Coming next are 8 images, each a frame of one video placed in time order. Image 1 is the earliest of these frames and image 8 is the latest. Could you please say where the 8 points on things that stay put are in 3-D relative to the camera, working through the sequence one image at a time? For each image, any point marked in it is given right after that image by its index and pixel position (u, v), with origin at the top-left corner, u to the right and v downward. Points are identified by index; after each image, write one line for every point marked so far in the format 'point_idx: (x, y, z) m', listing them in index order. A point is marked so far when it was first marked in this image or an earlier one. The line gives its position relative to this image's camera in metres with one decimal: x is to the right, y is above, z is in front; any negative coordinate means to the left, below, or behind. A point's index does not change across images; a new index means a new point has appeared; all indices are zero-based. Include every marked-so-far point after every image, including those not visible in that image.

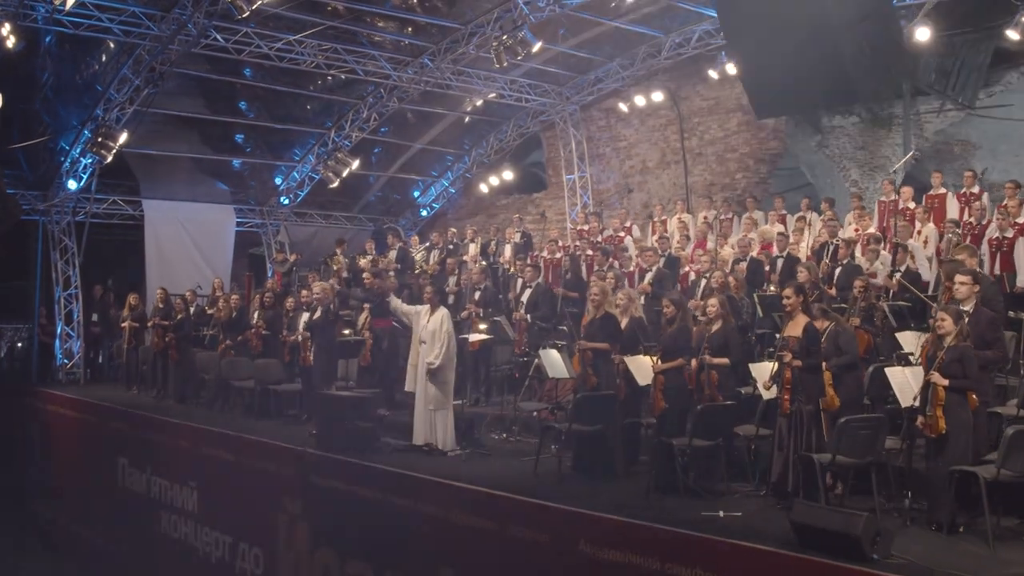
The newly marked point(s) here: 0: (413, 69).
0: (-1.4, +3.2, +17.7) m
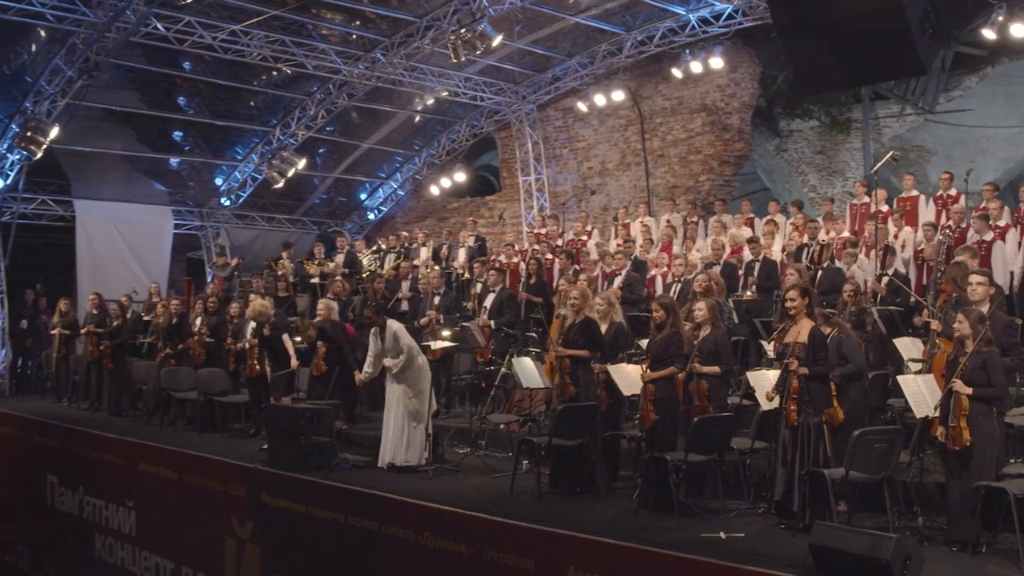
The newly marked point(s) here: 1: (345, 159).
0: (-2.1, +3.1, +16.9) m
1: (-2.8, +2.1, +20.1) m
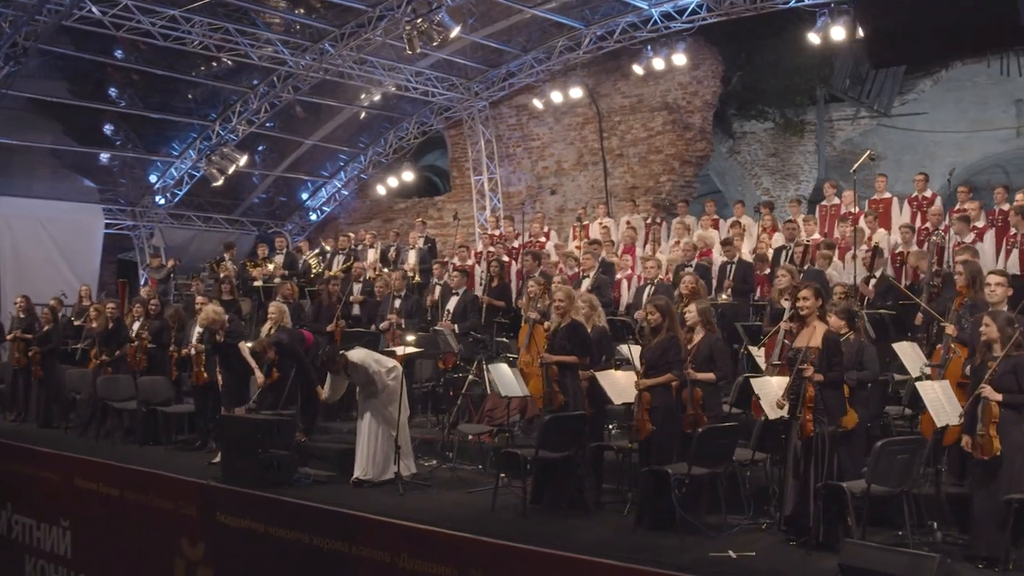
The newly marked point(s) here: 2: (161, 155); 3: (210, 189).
0: (-2.7, +3.1, +16.0) m
1: (-3.6, +2.1, +19.2) m
2: (-5.3, +2.0, +18.2) m
3: (-4.9, +1.6, +19.4) m
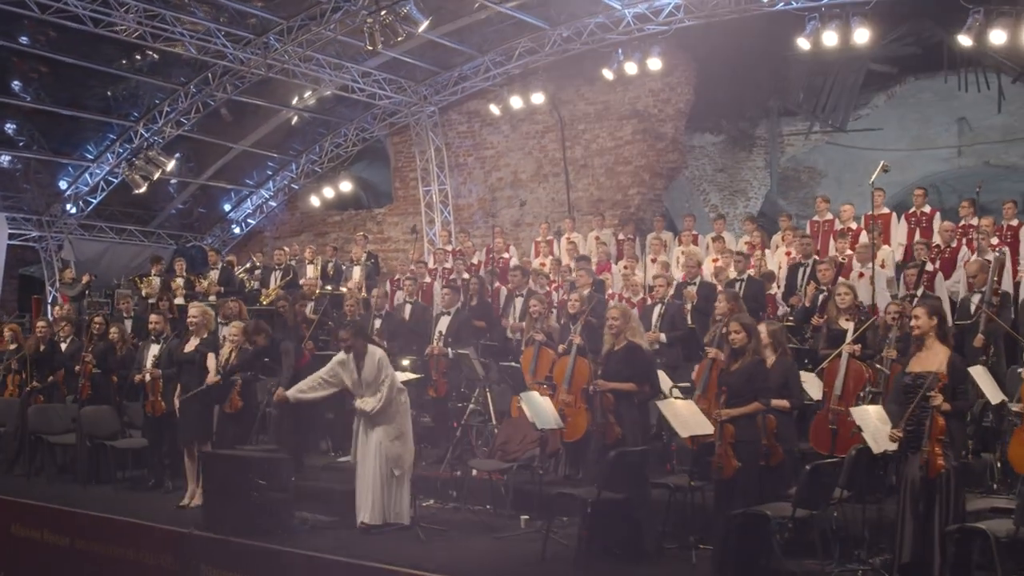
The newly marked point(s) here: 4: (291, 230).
0: (-3.1, +2.9, +14.6) m
1: (-4.4, +1.8, +17.6) m
2: (-6.0, +1.8, +16.5) m
3: (-5.7, +1.3, +17.7) m
4: (-3.4, +0.9, +18.8) m
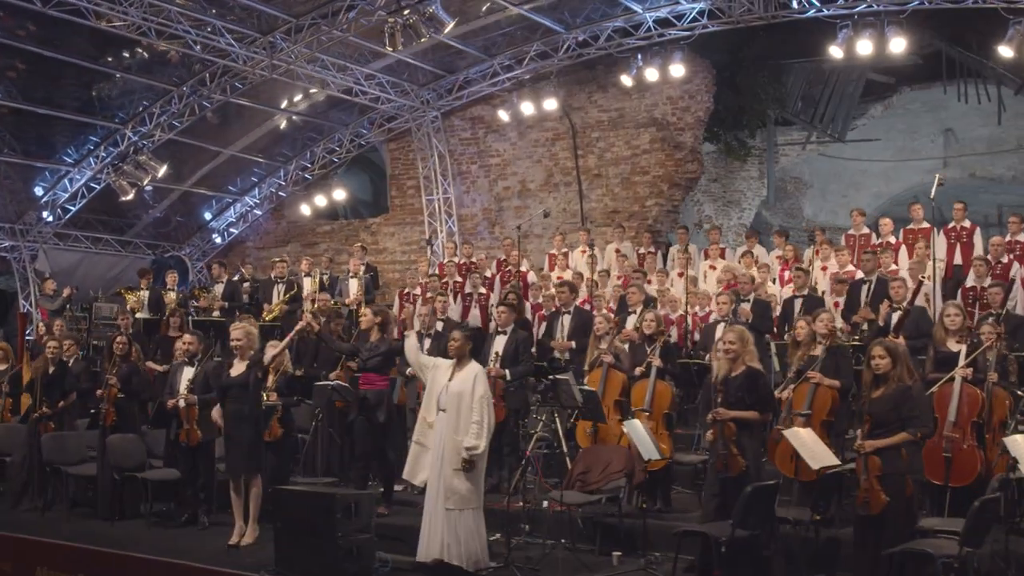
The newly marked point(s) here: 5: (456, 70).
0: (-2.9, +2.7, +13.8) m
1: (-4.4, +1.6, +16.7) m
2: (-5.9, +1.6, +15.4) m
3: (-5.7, +1.1, +16.6) m
4: (-3.5, +0.7, +18.0) m
5: (-0.7, +2.8, +15.6) m
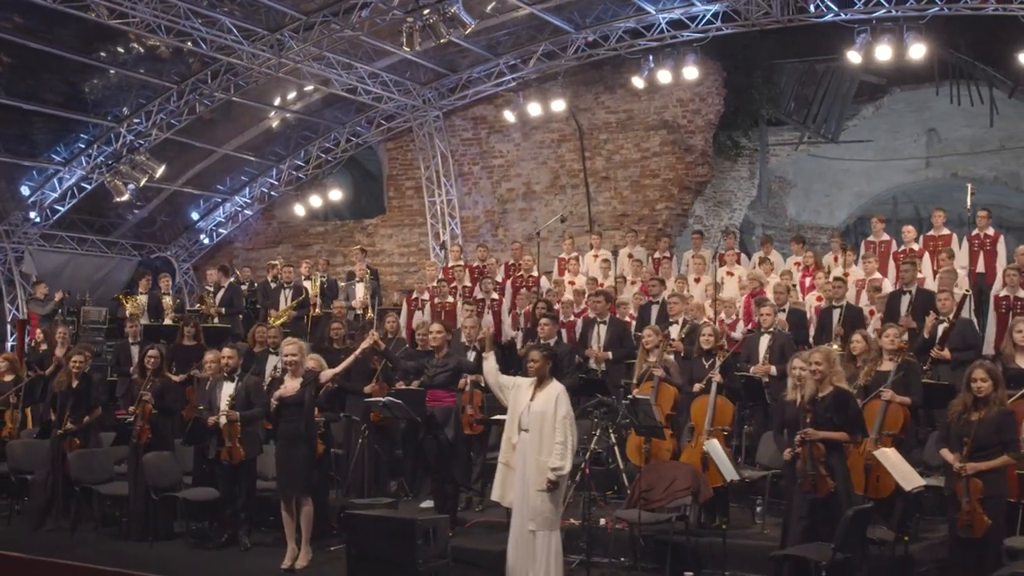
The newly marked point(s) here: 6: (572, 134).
0: (-2.7, +2.7, +13.4) m
1: (-4.4, +1.6, +16.2) m
2: (-5.8, +1.6, +14.8) m
3: (-5.7, +1.1, +16.1) m
4: (-3.6, +0.7, +17.5) m
5: (-0.7, +2.8, +15.3) m
6: (+0.7, +1.9, +15.3) m
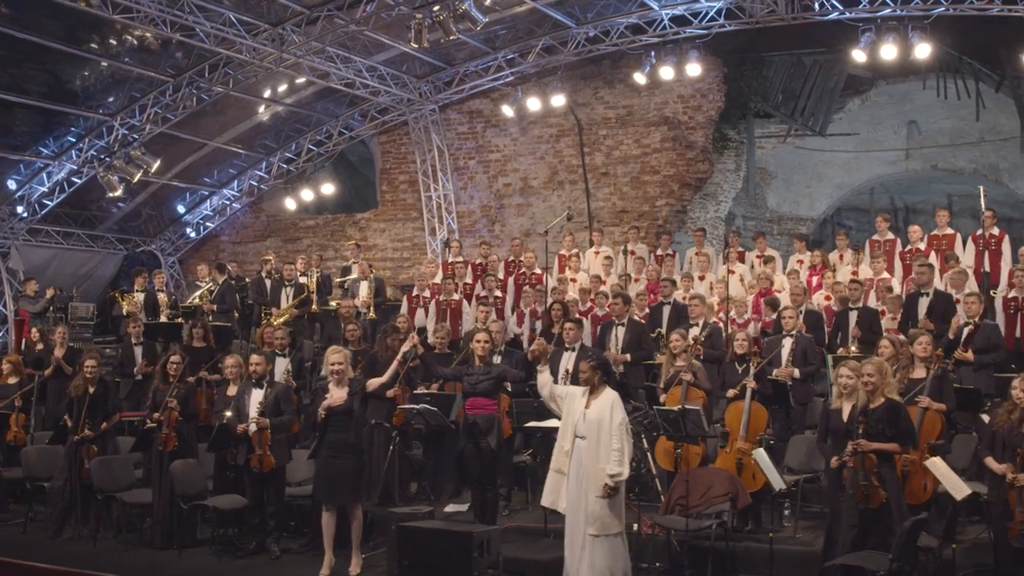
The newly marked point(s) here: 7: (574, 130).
0: (-2.7, +2.7, +13.1) m
1: (-4.4, +1.7, +15.9) m
2: (-5.8, +1.6, +14.5) m
3: (-5.7, +1.2, +15.7) m
4: (-3.7, +0.8, +17.3) m
5: (-0.7, +2.8, +15.2) m
6: (+0.7, +2.0, +15.2) m
7: (+0.7, +2.0, +15.2) m
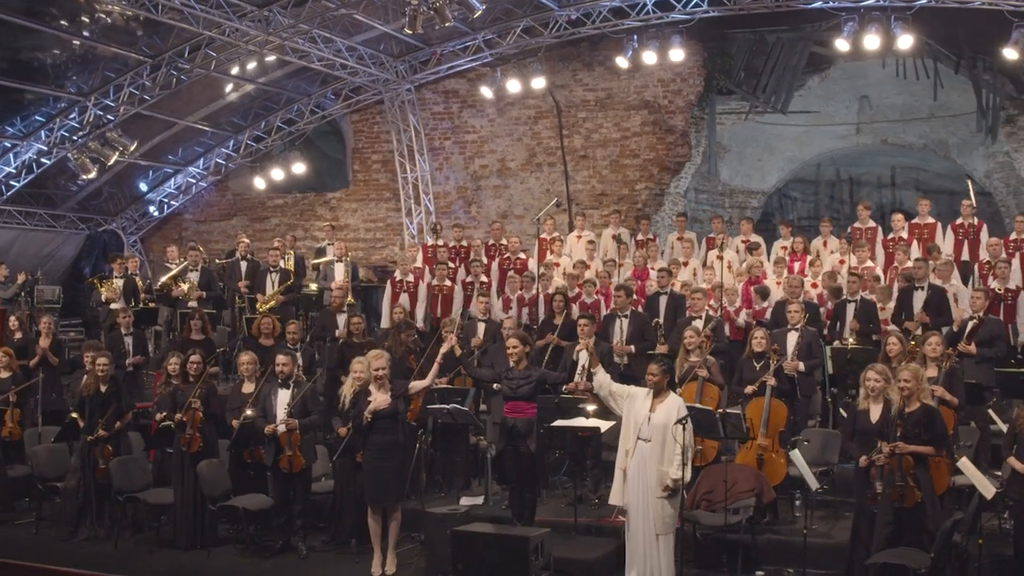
0: (-2.8, +2.8, +12.8) m
1: (-4.8, +1.9, +15.5) m
2: (-6.0, +1.8, +14.0) m
3: (-6.0, +1.4, +15.3) m
4: (-4.2, +1.1, +17.0) m
5: (-1.0, +3.1, +15.0) m
6: (+0.4, +2.2, +15.2) m
7: (+0.5, +2.2, +15.2) m
